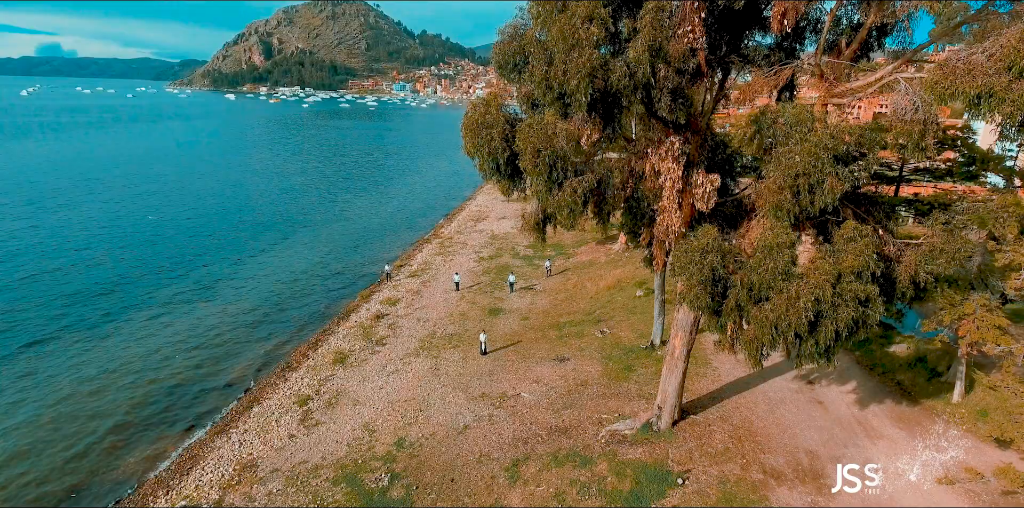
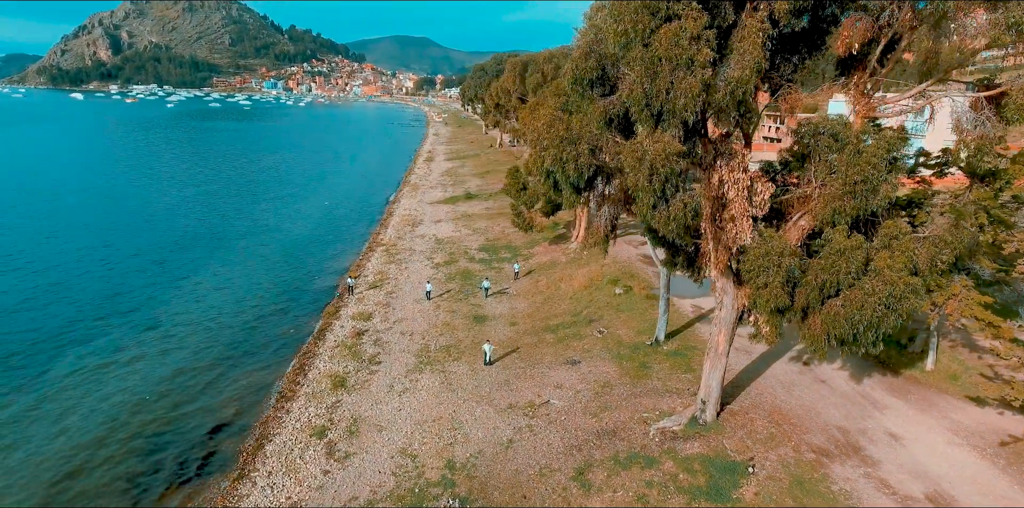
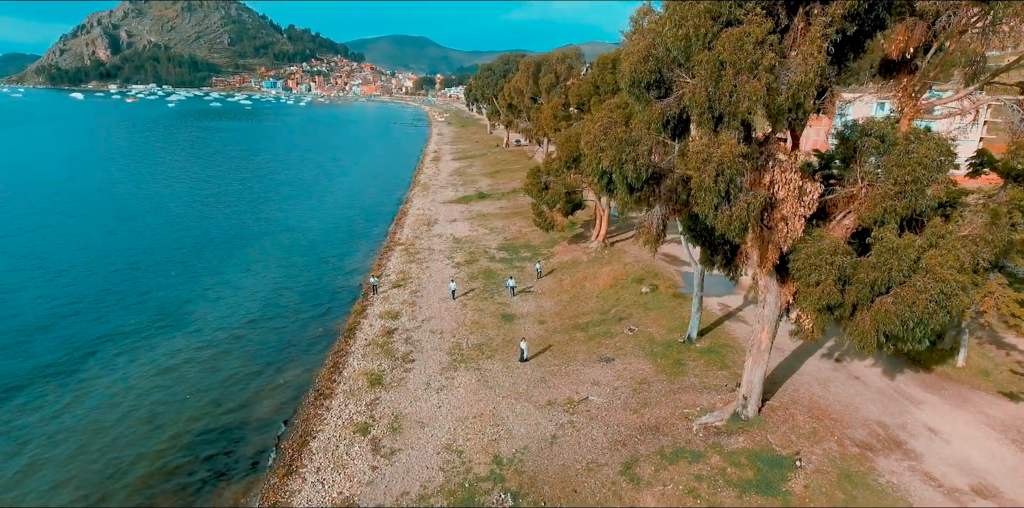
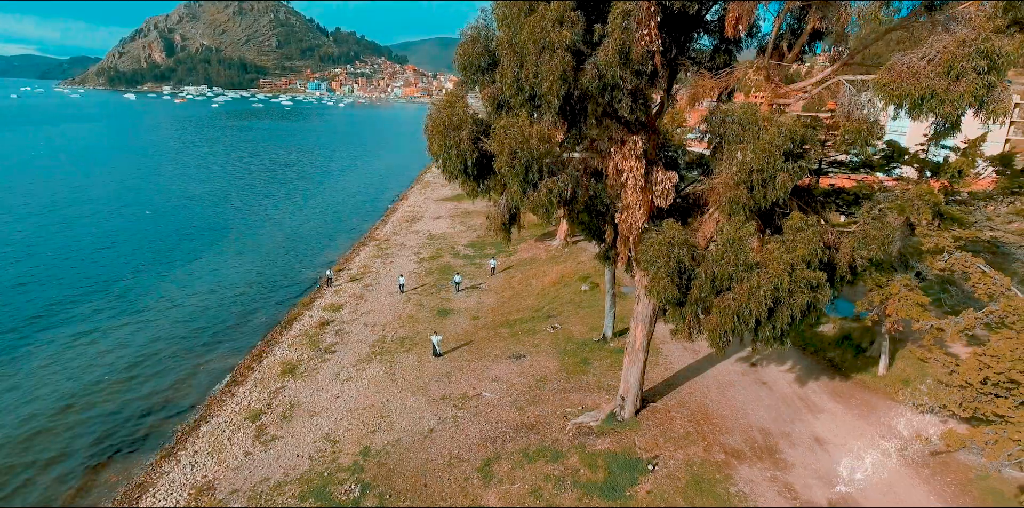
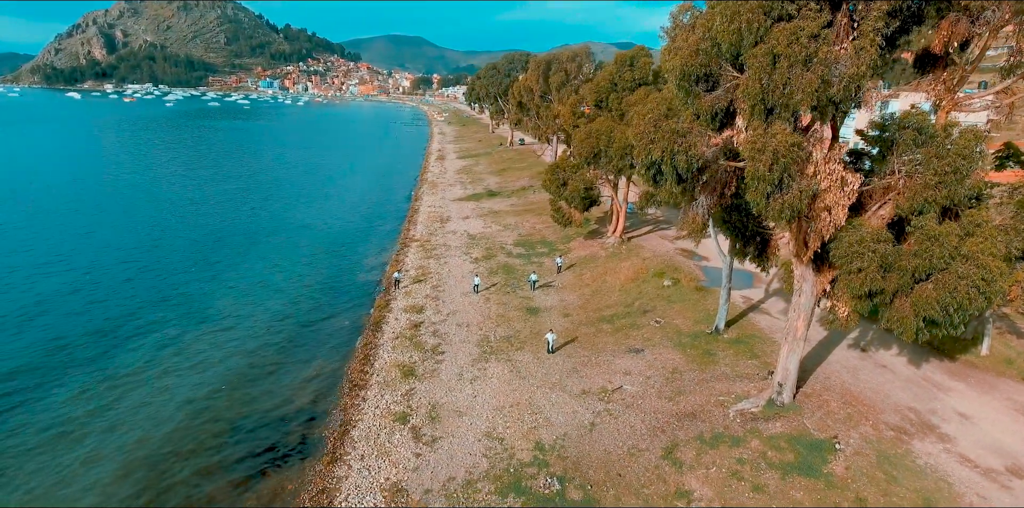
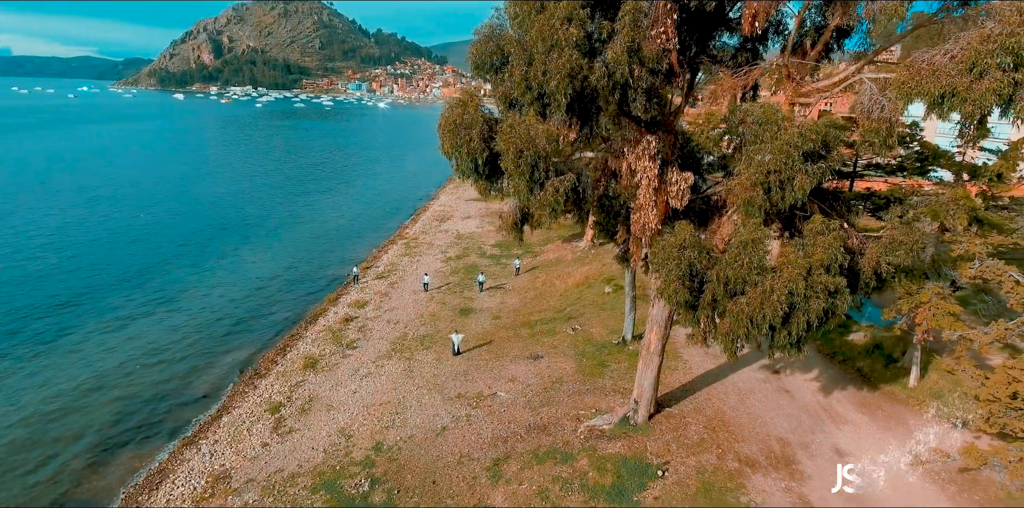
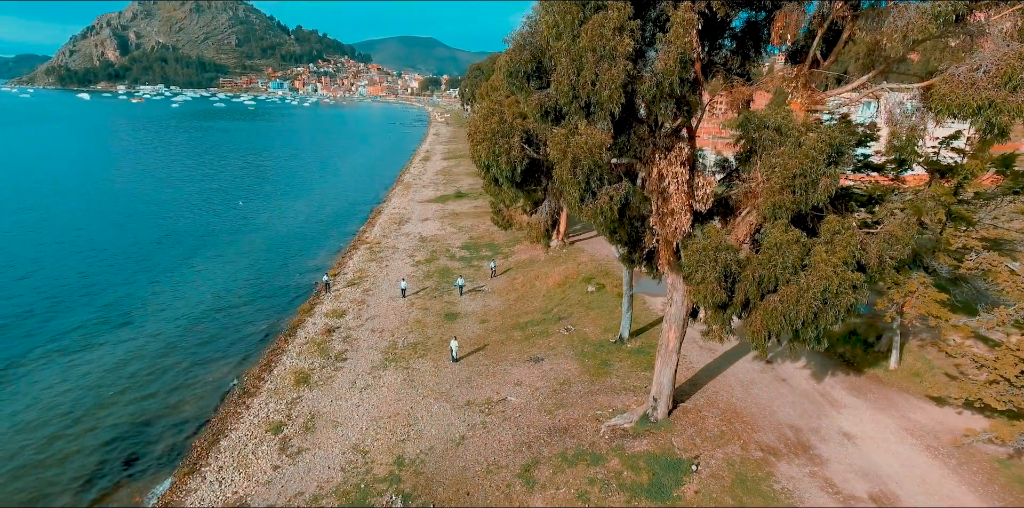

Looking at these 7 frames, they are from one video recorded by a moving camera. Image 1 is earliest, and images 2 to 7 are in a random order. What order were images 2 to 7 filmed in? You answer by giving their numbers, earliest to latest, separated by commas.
6, 4, 7, 2, 3, 5
